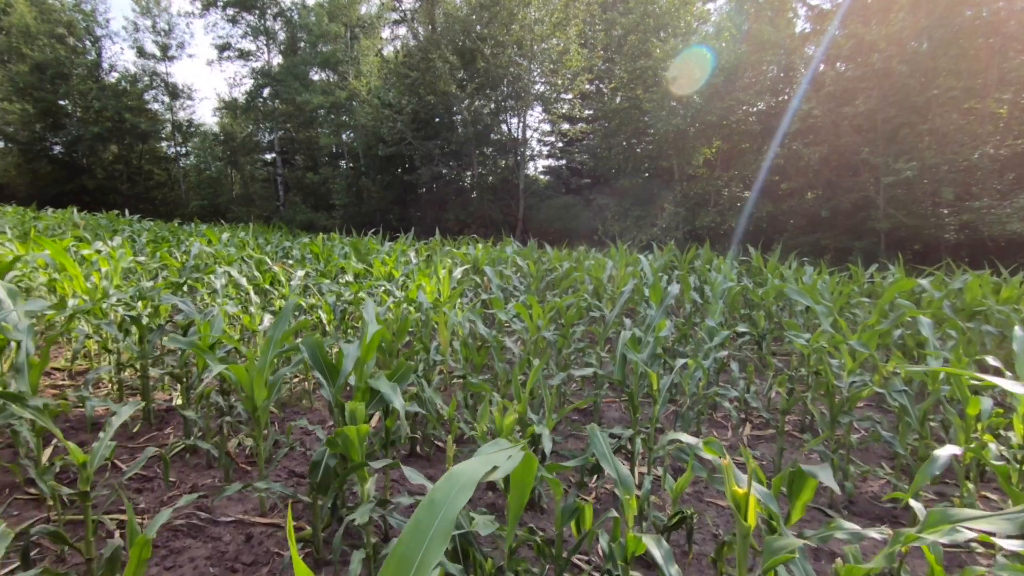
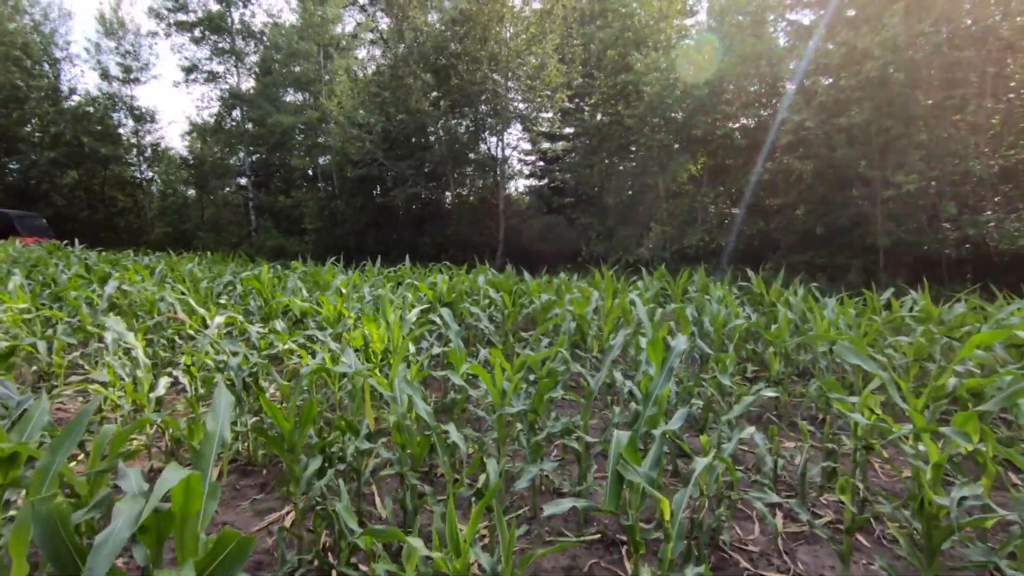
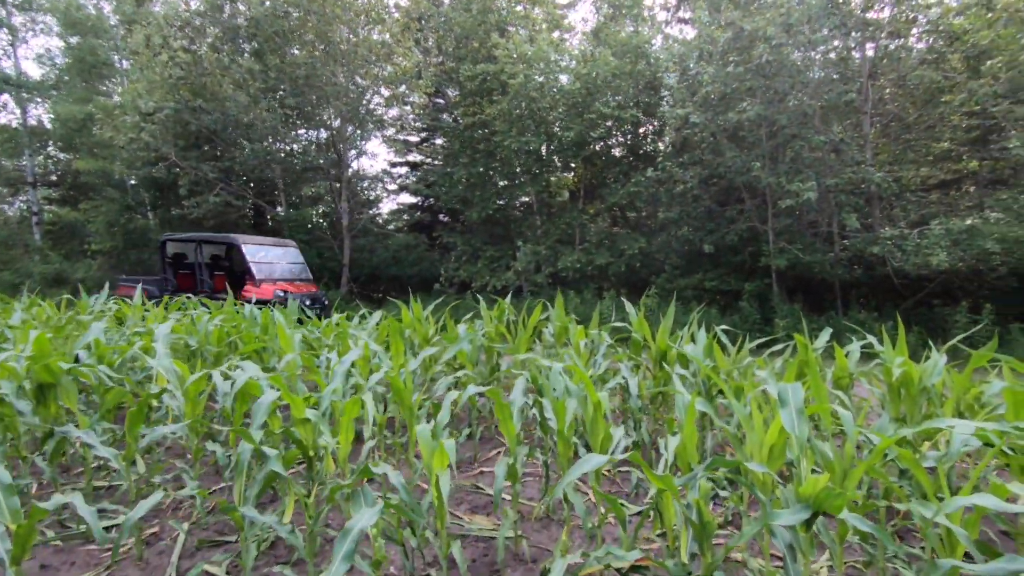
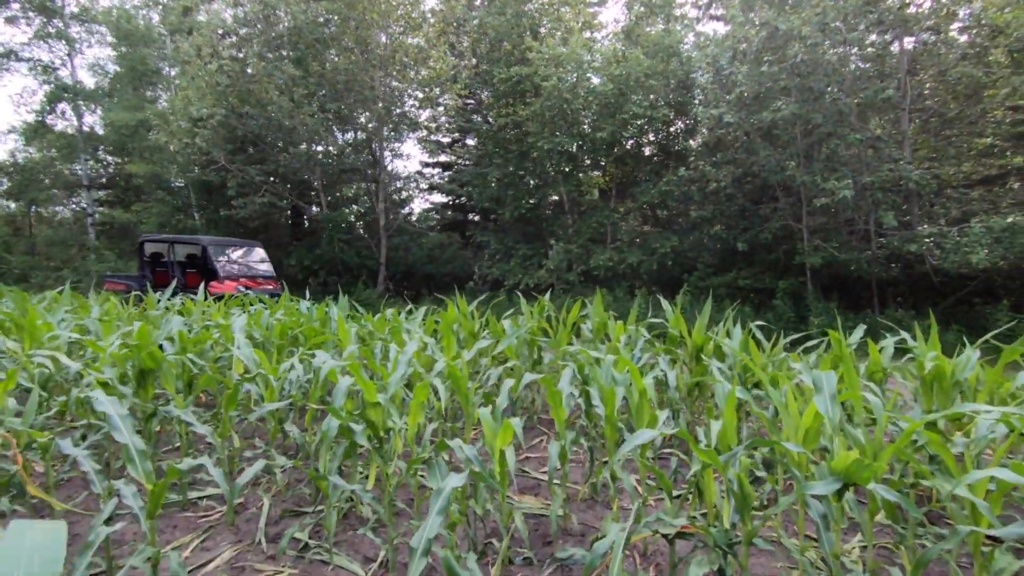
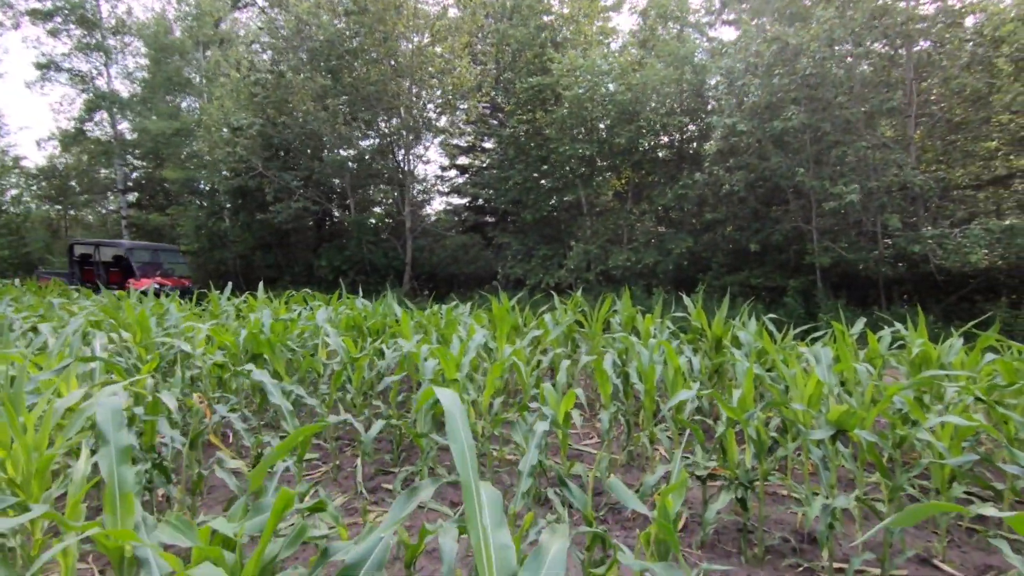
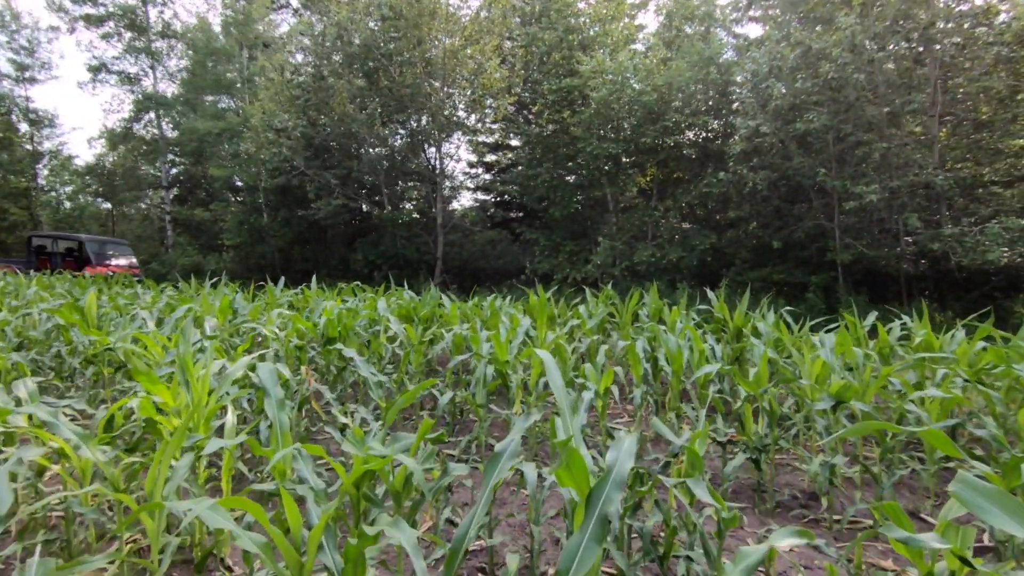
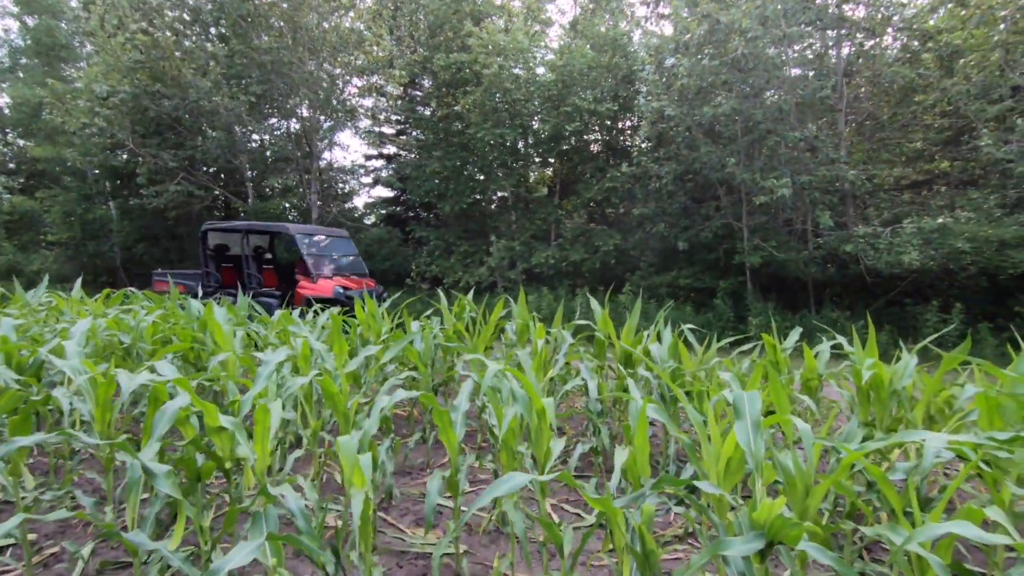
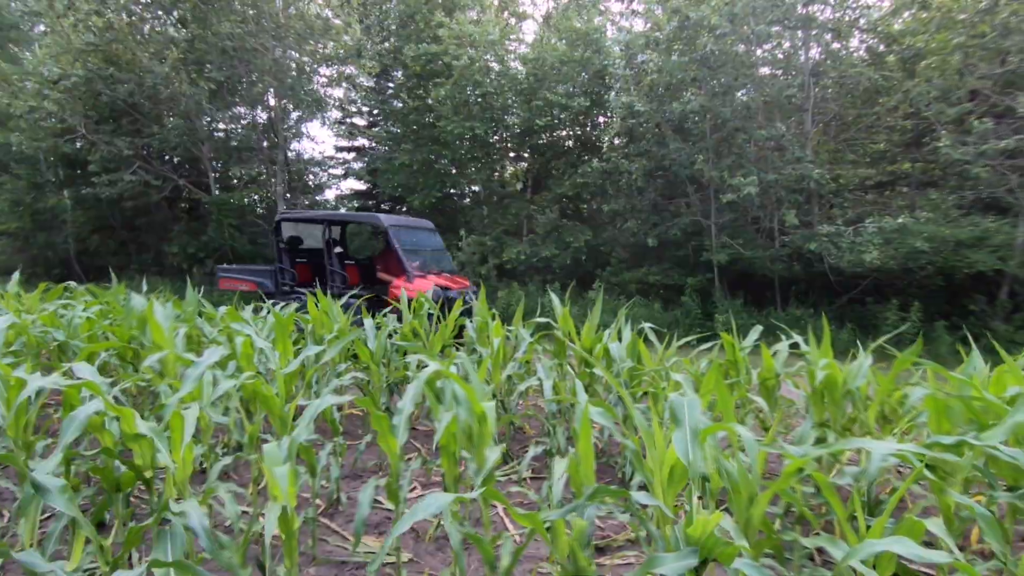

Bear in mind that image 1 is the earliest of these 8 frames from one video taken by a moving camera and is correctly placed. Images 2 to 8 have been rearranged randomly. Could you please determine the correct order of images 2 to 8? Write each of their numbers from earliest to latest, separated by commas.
2, 6, 5, 4, 3, 7, 8
